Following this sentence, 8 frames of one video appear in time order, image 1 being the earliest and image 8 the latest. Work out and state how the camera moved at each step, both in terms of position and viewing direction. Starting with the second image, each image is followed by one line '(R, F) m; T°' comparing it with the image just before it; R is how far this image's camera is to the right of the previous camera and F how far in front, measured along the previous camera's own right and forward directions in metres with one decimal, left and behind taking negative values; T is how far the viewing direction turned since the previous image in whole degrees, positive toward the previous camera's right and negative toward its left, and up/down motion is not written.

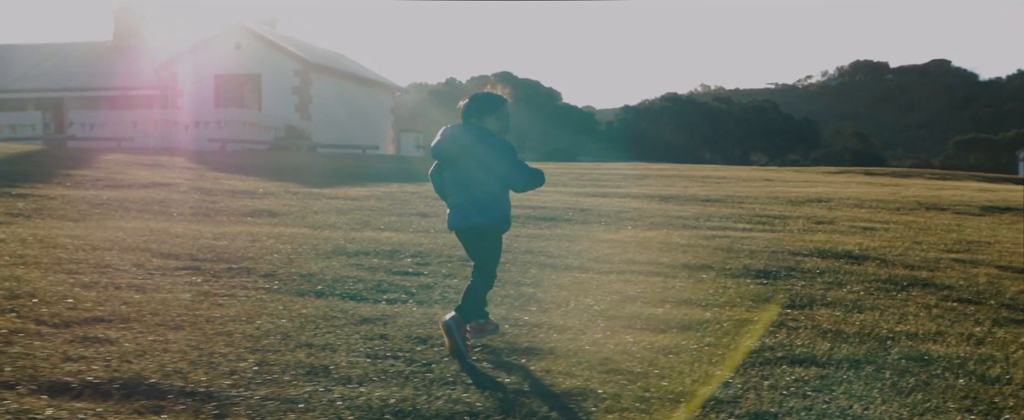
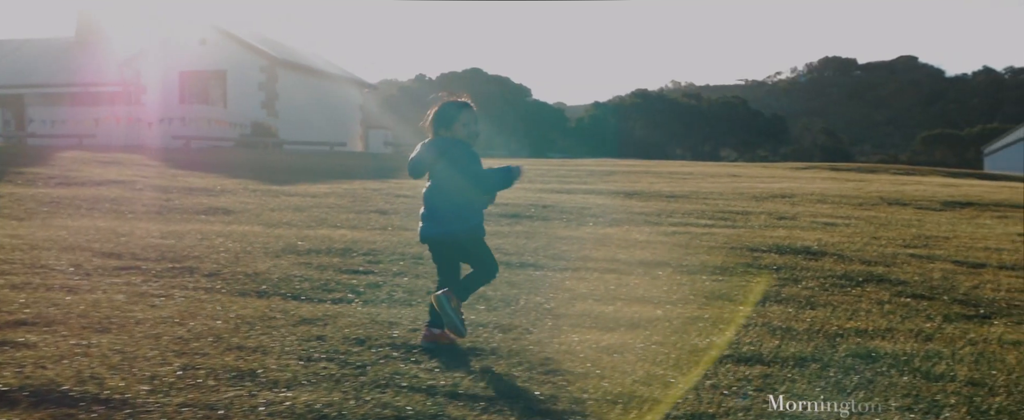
(+0.2, +0.1) m; +2°
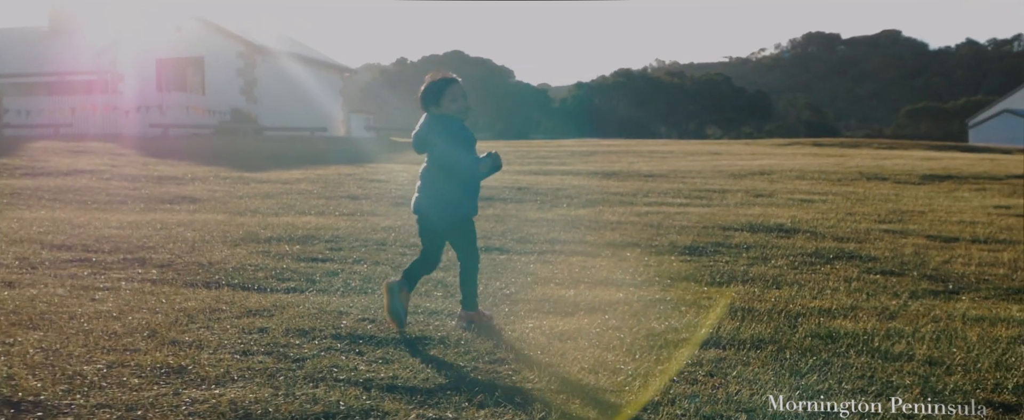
(+0.2, +0.1) m; +1°
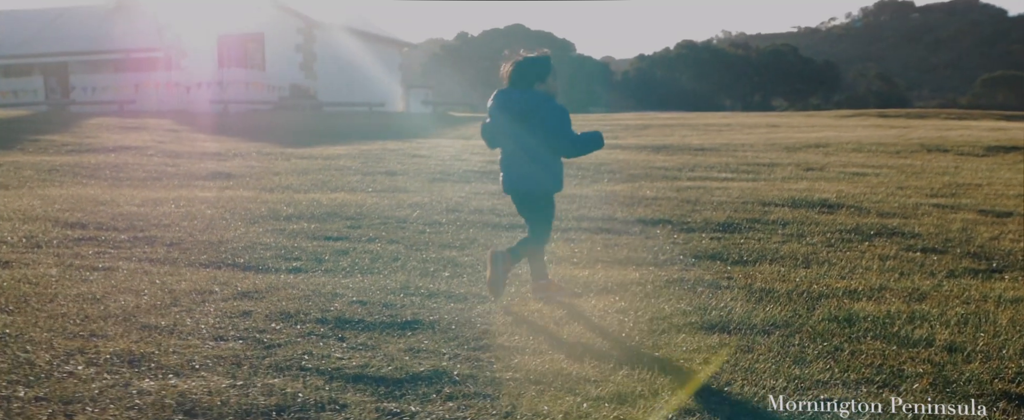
(+0.4, +0.3) m; -4°
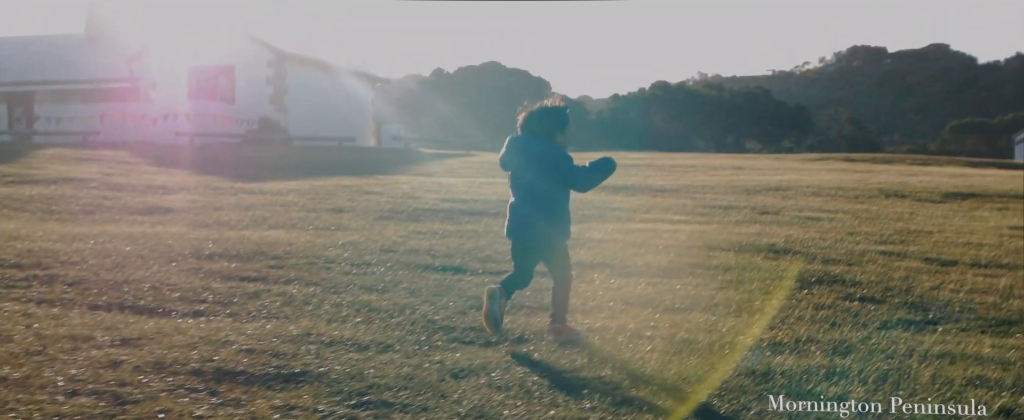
(+0.4, +0.2) m; +2°
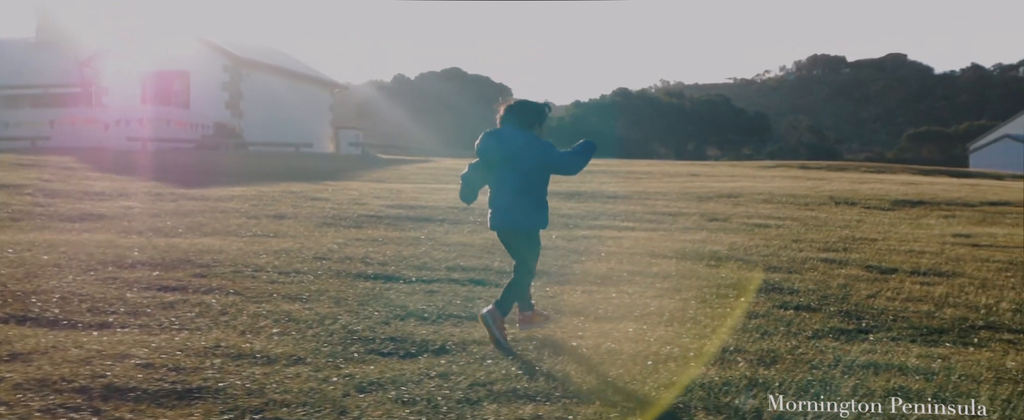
(+0.3, +0.1) m; +2°
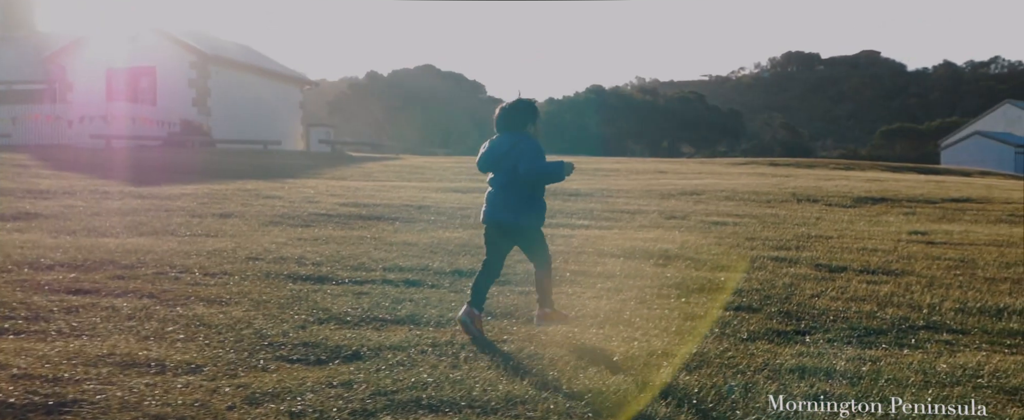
(+0.4, +0.2) m; +2°
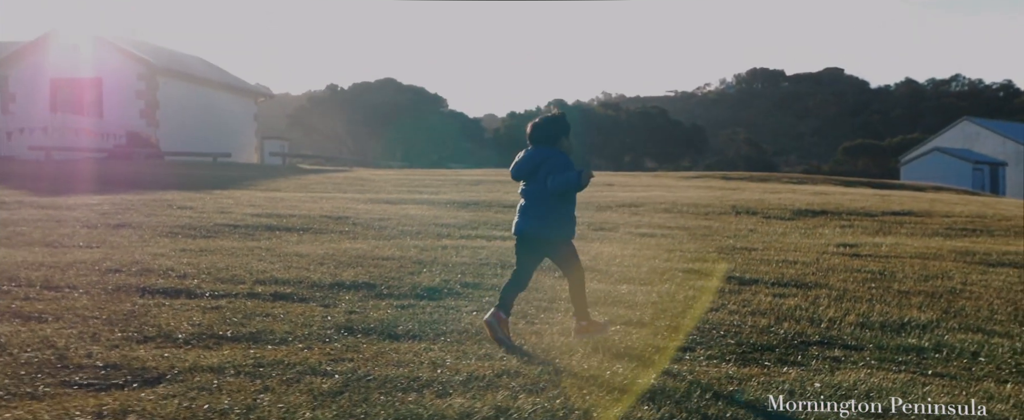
(+0.7, +0.5) m; +2°
